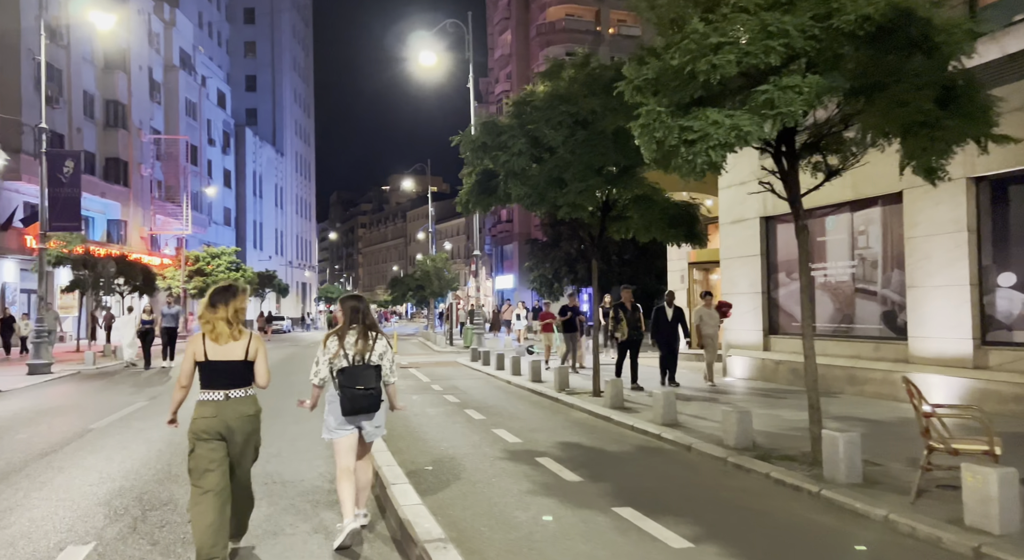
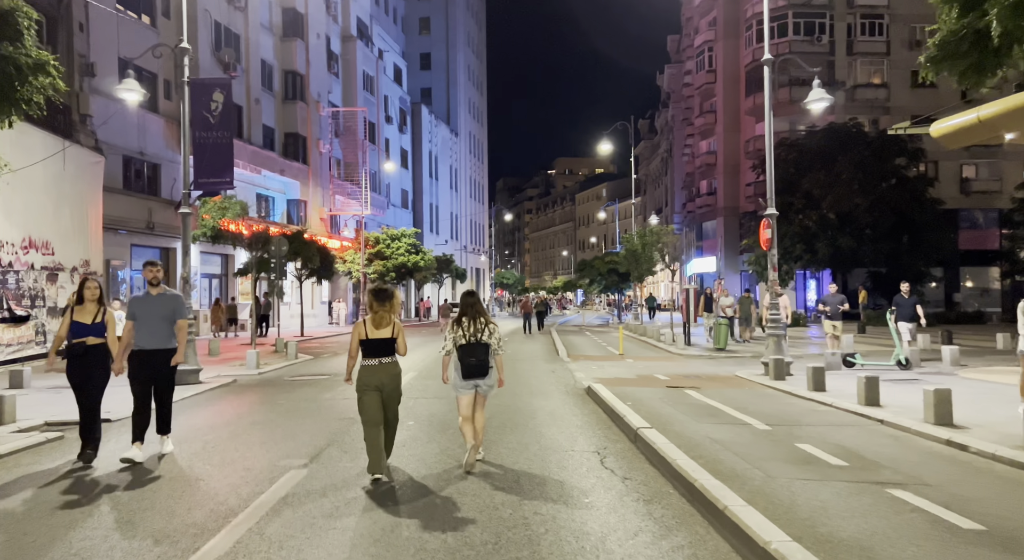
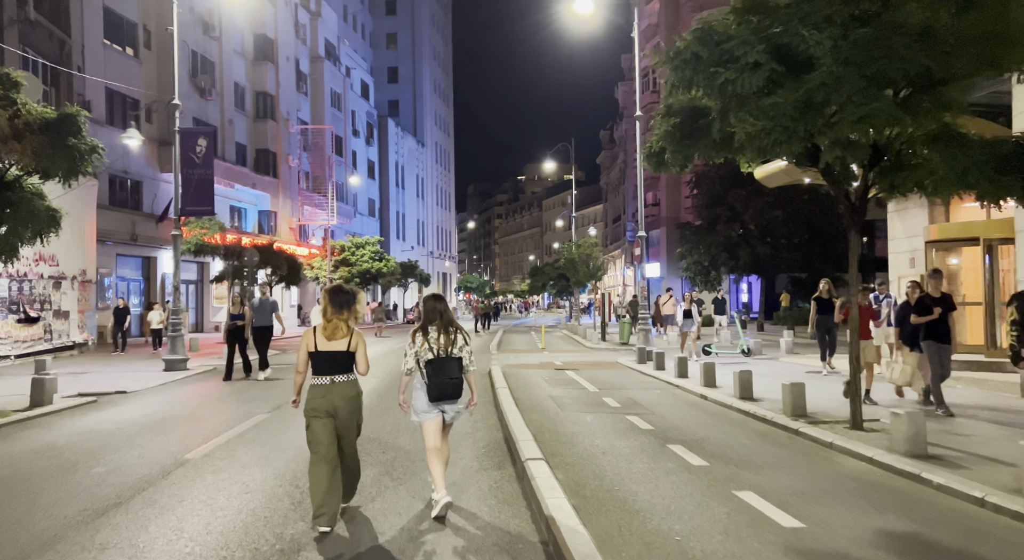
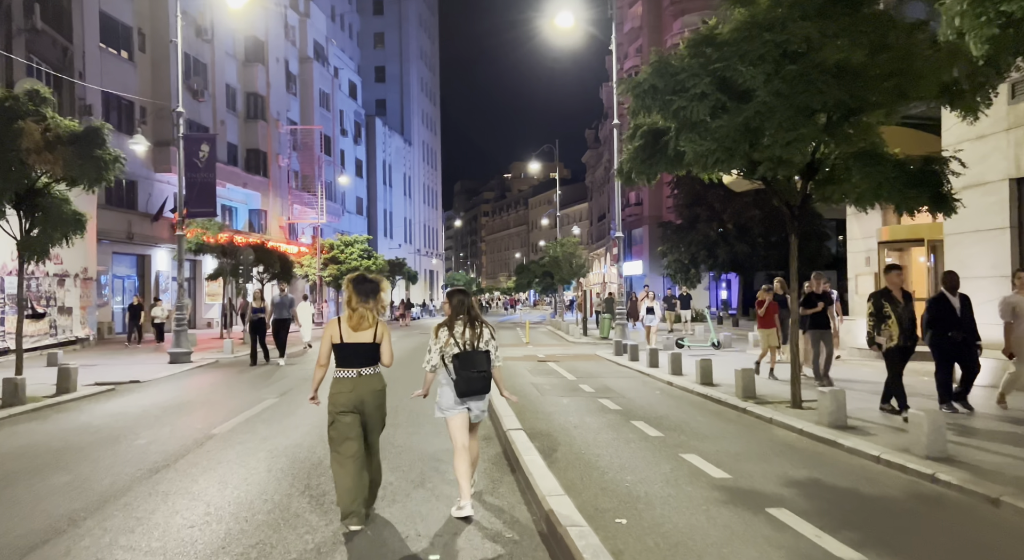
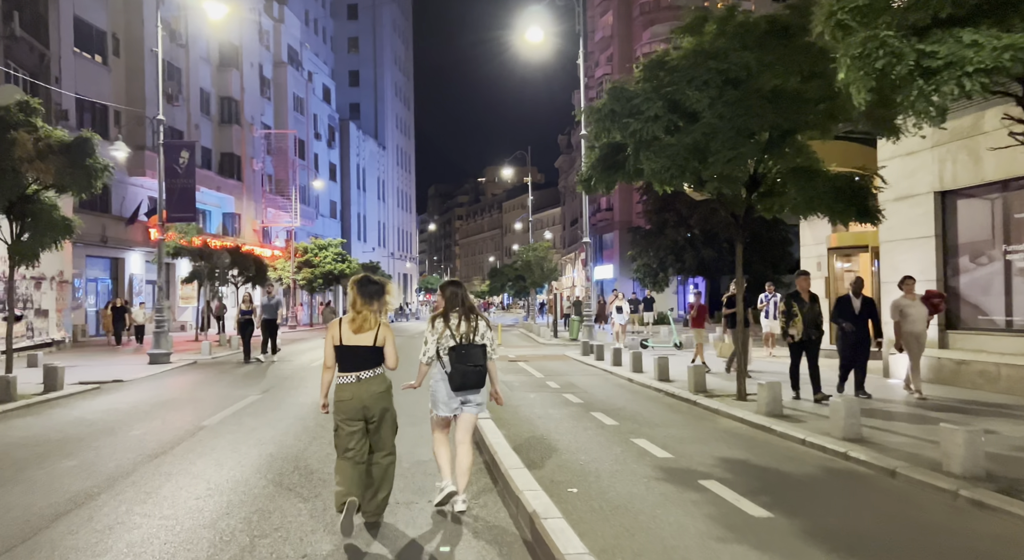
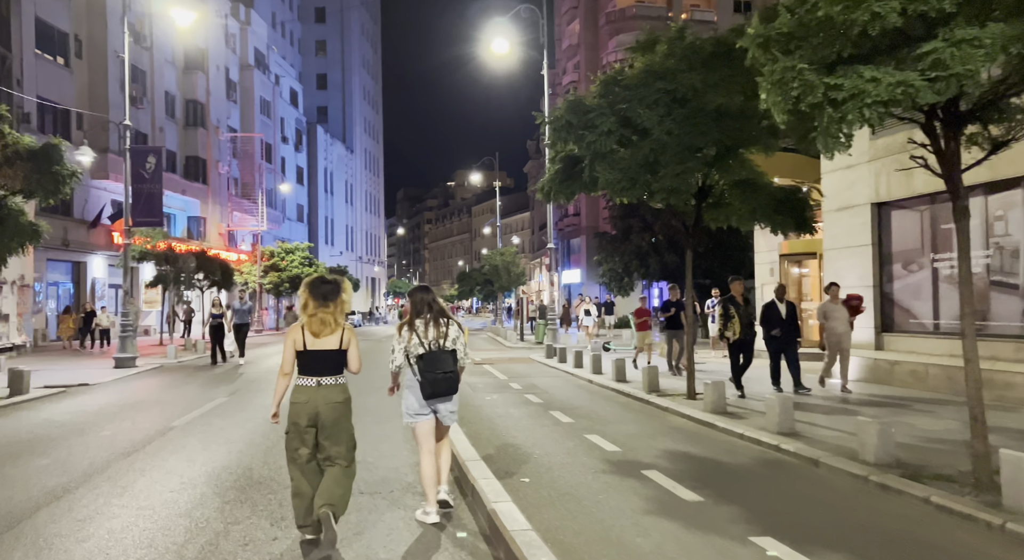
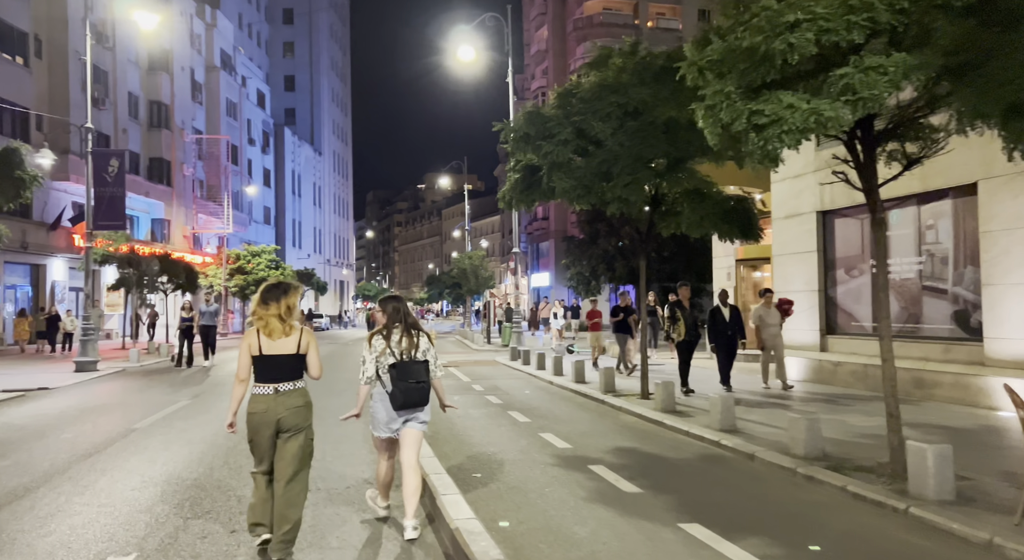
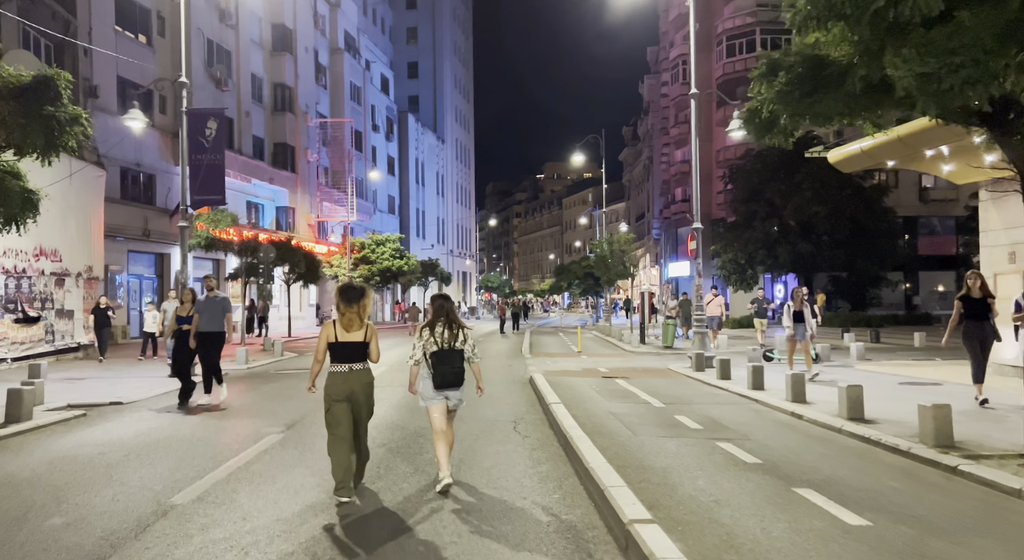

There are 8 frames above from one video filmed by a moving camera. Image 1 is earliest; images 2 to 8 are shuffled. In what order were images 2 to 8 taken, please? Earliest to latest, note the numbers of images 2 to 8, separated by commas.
7, 6, 5, 4, 3, 8, 2
